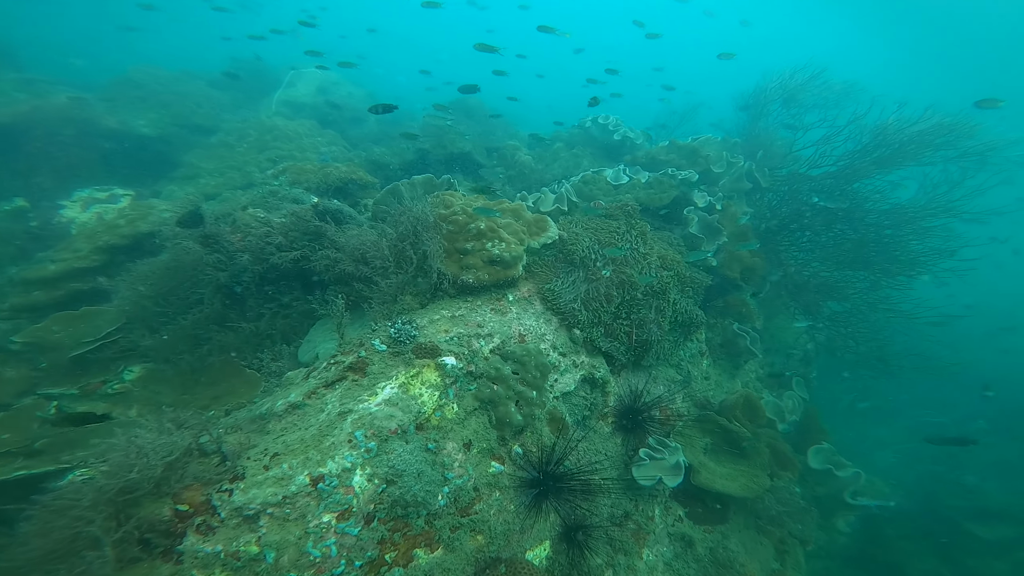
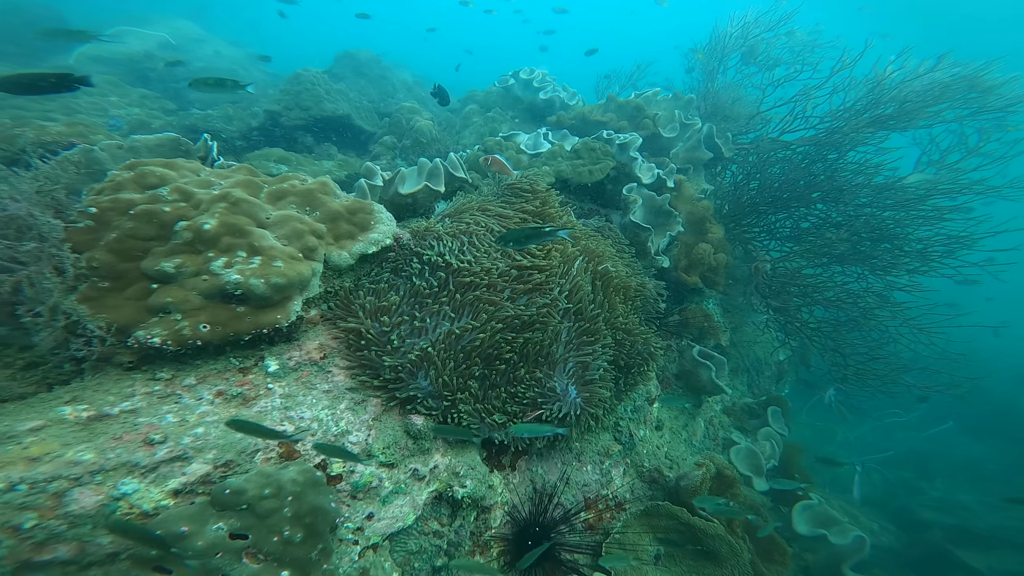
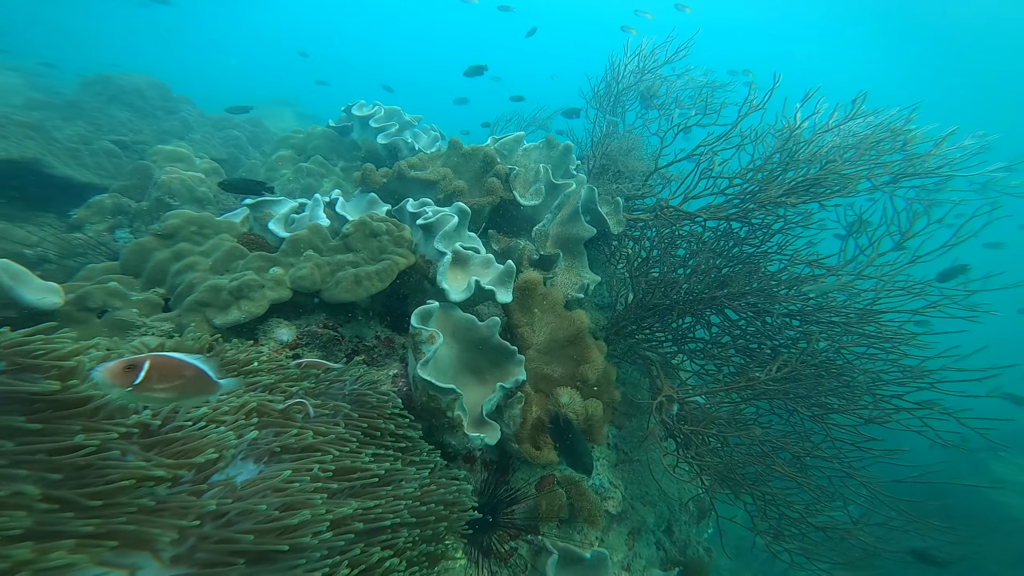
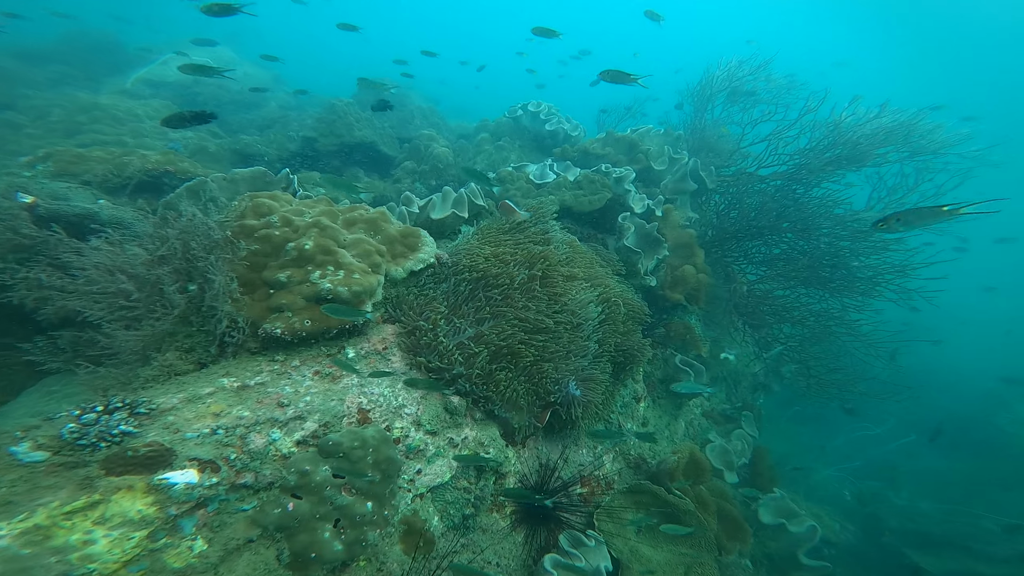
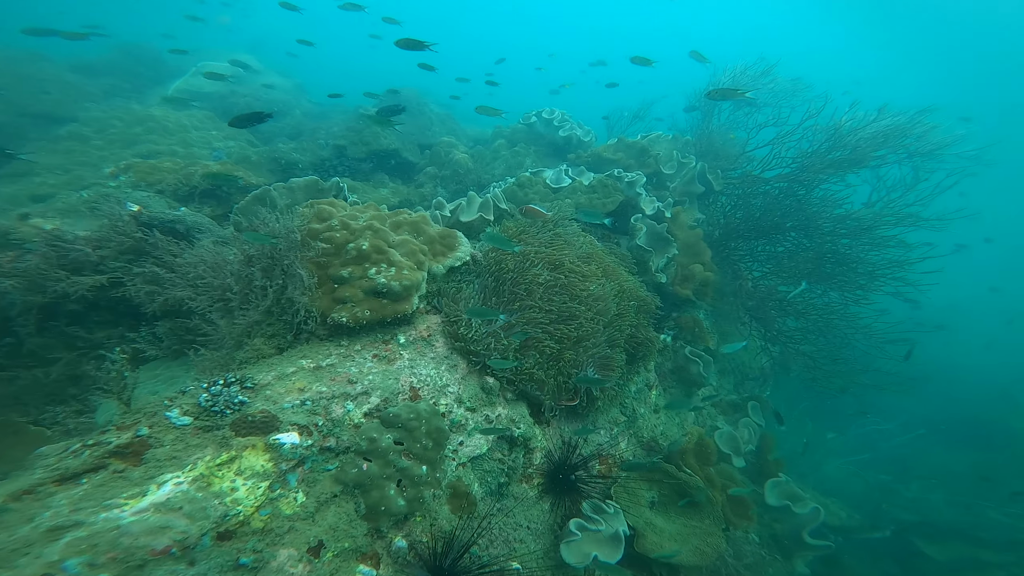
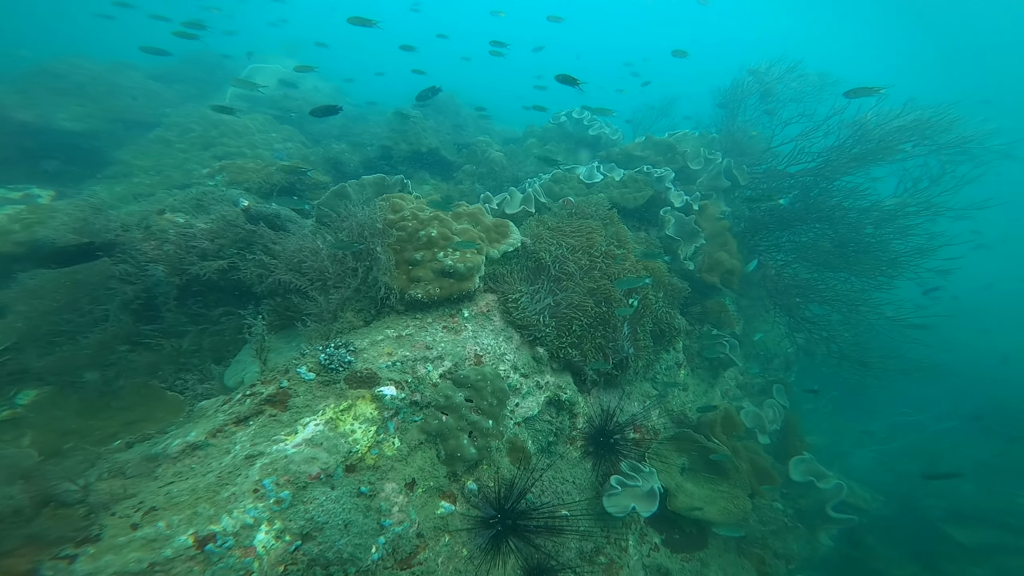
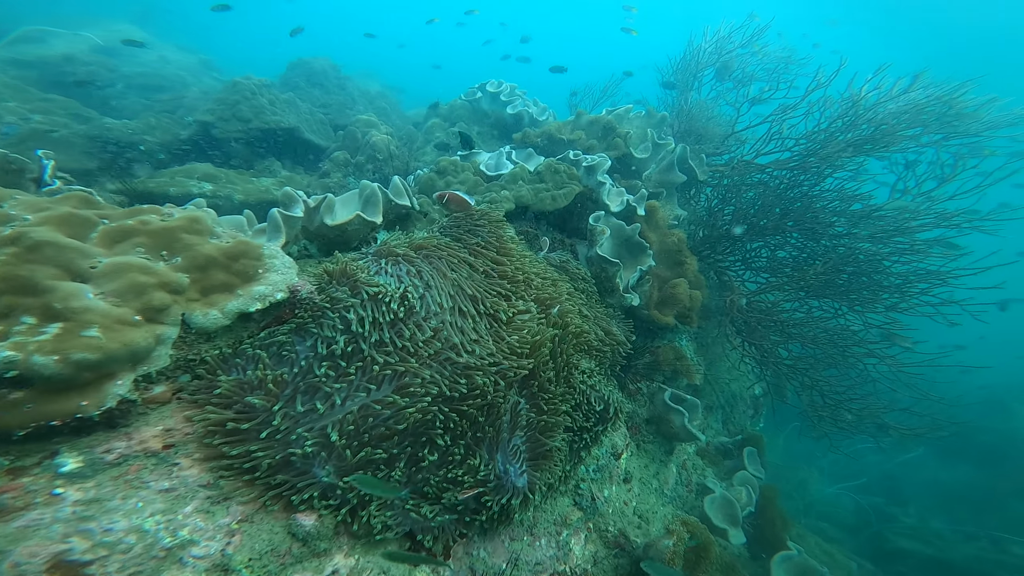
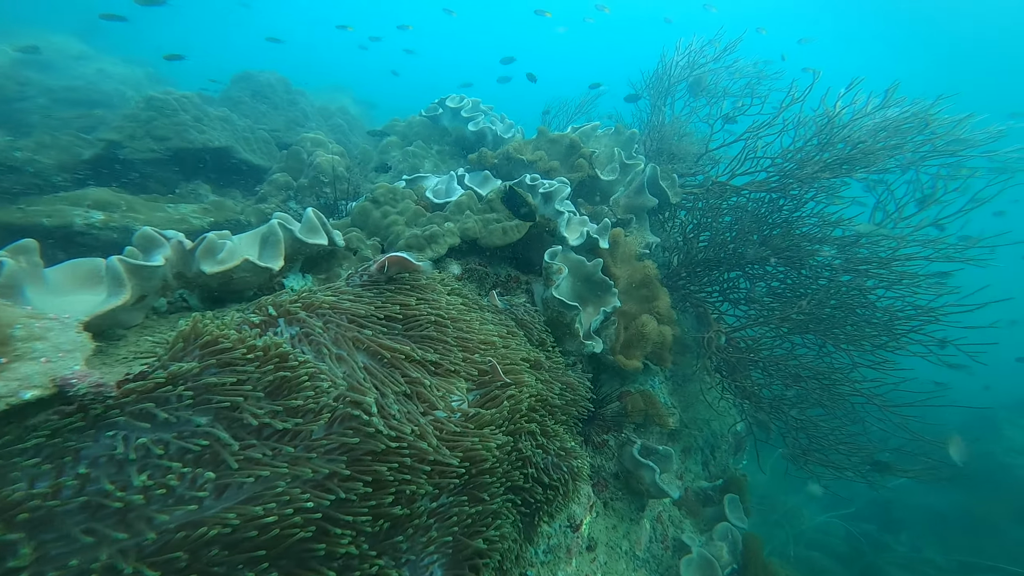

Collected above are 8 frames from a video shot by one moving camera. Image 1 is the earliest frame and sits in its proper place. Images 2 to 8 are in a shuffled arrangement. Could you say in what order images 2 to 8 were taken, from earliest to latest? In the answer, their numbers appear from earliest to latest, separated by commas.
6, 5, 4, 2, 7, 8, 3
